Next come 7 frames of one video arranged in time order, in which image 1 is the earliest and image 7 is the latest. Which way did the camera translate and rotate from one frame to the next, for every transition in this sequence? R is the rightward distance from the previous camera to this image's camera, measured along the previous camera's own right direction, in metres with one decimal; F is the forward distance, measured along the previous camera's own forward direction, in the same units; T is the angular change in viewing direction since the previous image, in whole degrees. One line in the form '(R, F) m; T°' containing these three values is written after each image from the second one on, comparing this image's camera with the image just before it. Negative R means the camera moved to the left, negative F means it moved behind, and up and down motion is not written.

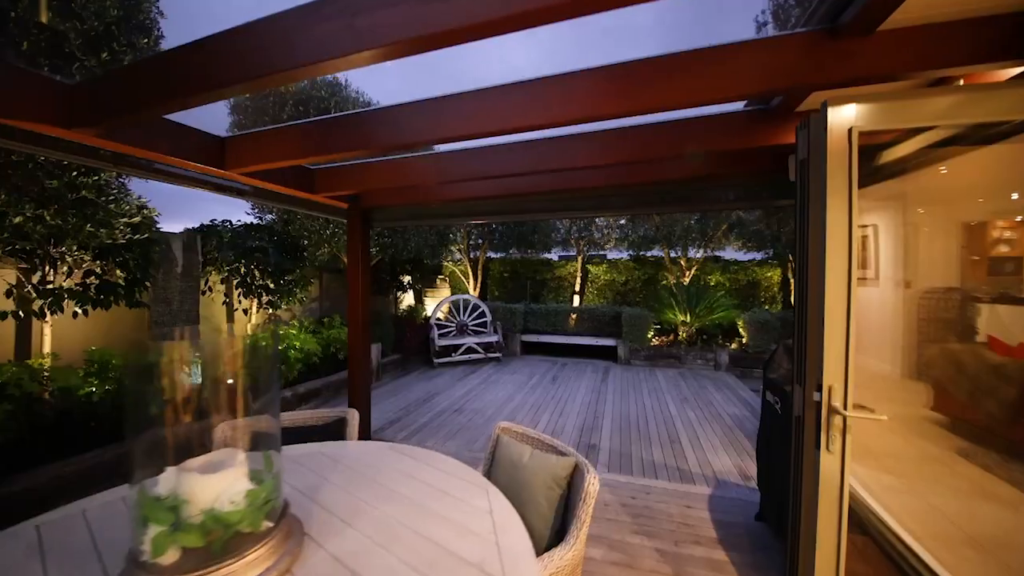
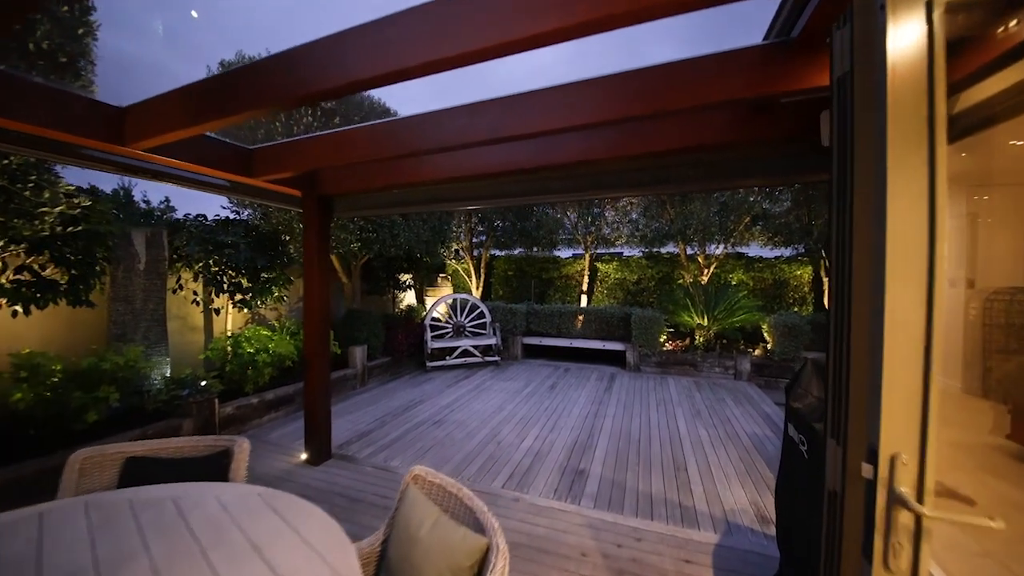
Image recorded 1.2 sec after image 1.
(+0.3, +0.5) m; -3°
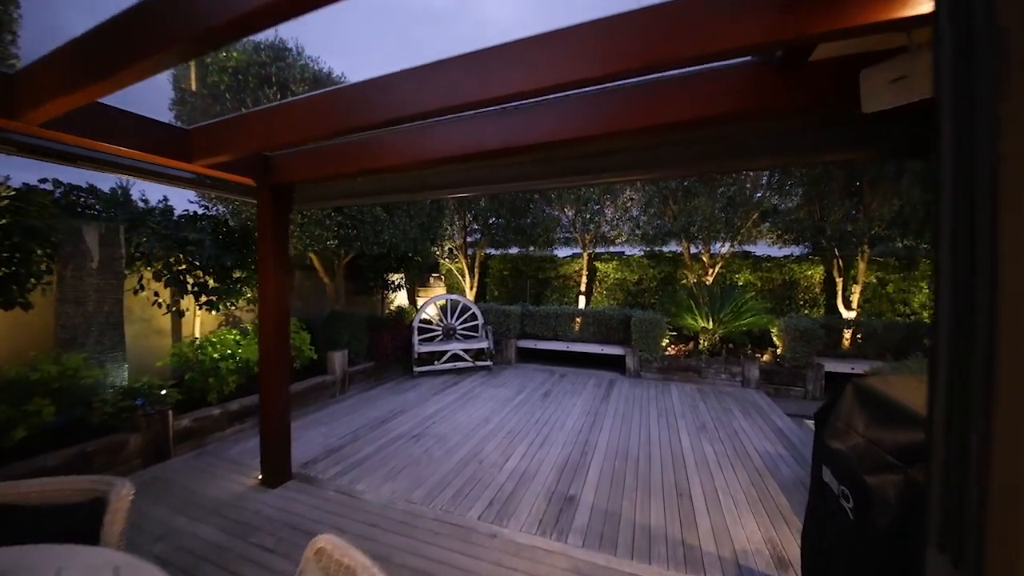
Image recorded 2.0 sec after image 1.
(+0.1, +0.3) m; 0°
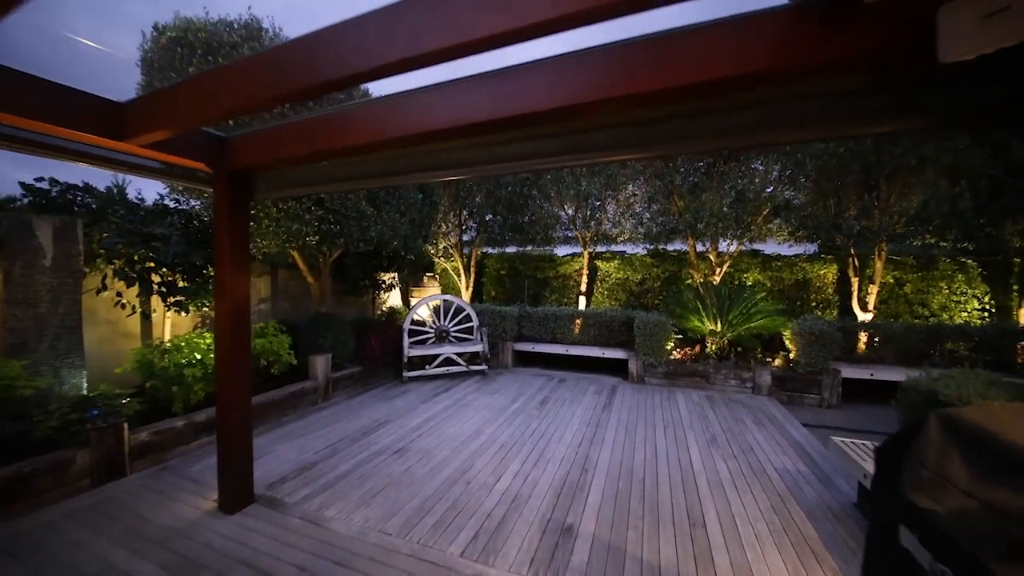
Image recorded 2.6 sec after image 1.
(+0.1, +0.3) m; 0°
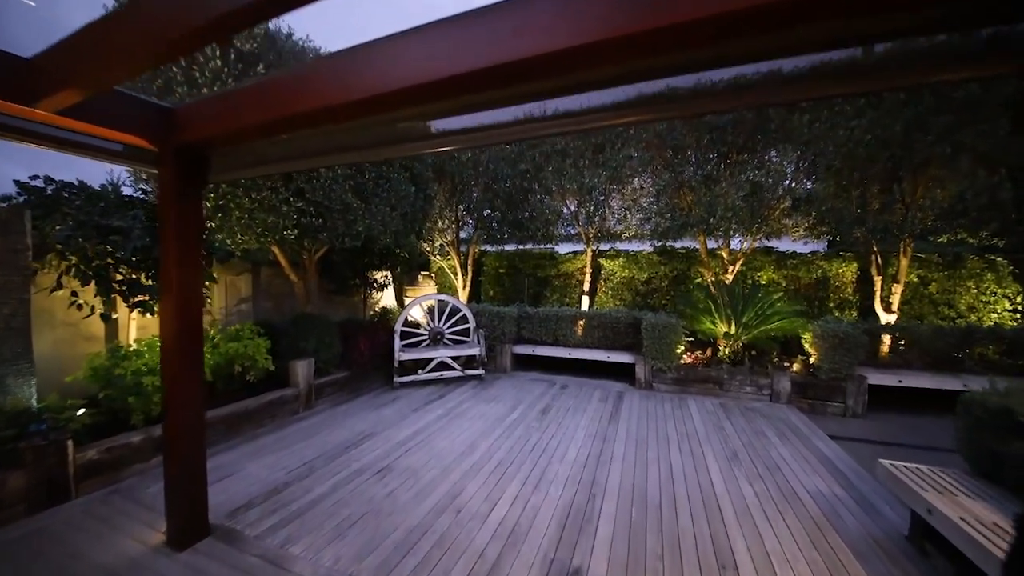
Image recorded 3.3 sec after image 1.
(0.0, +0.3) m; 0°
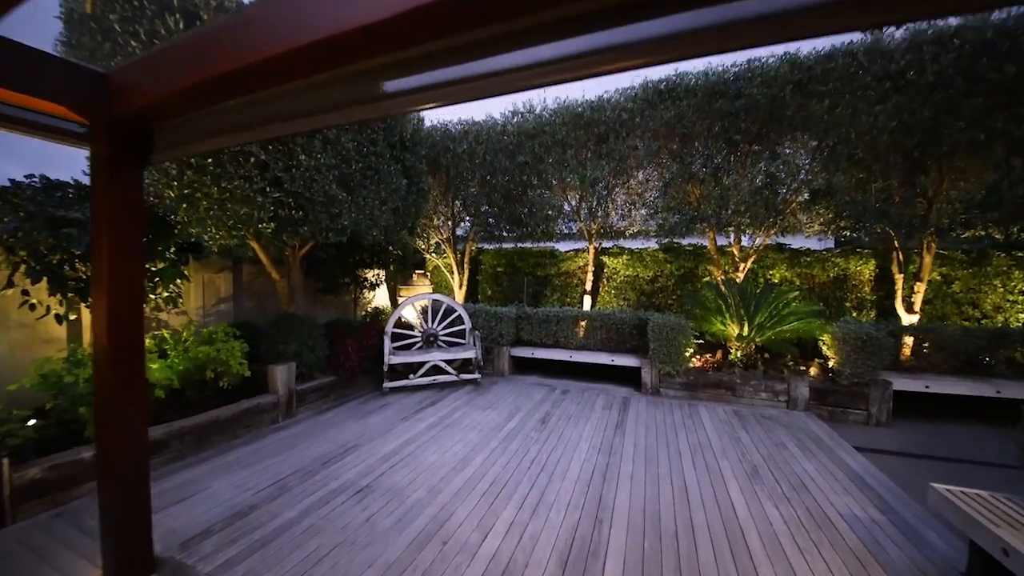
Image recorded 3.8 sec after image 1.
(0.0, +0.3) m; 0°
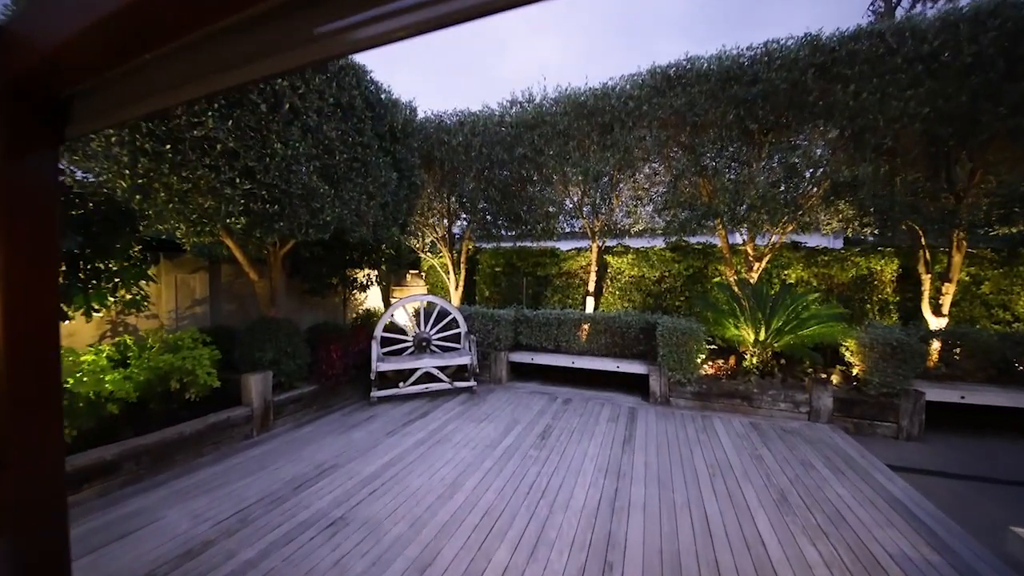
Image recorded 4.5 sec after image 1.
(0.0, +0.3) m; 0°
